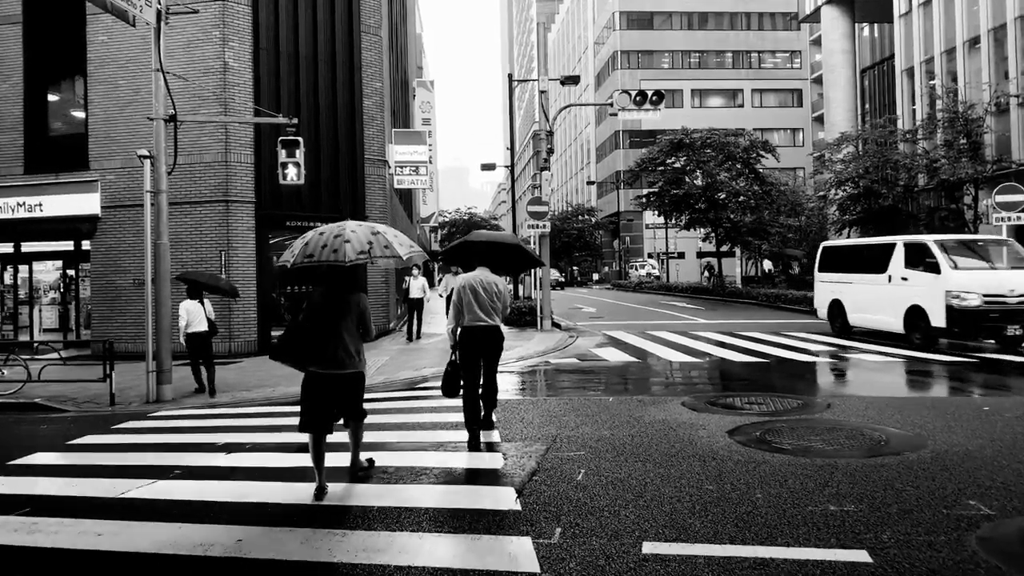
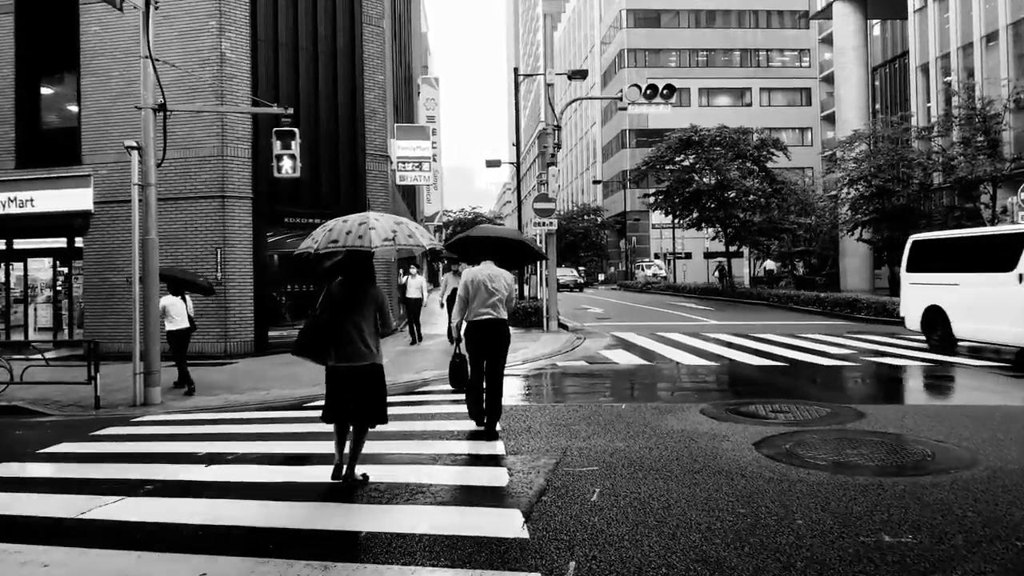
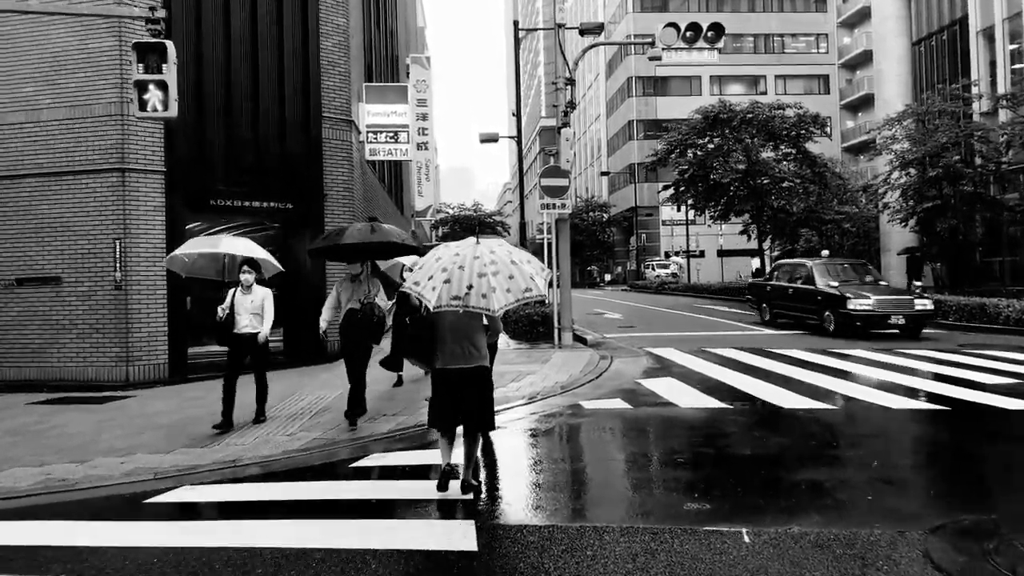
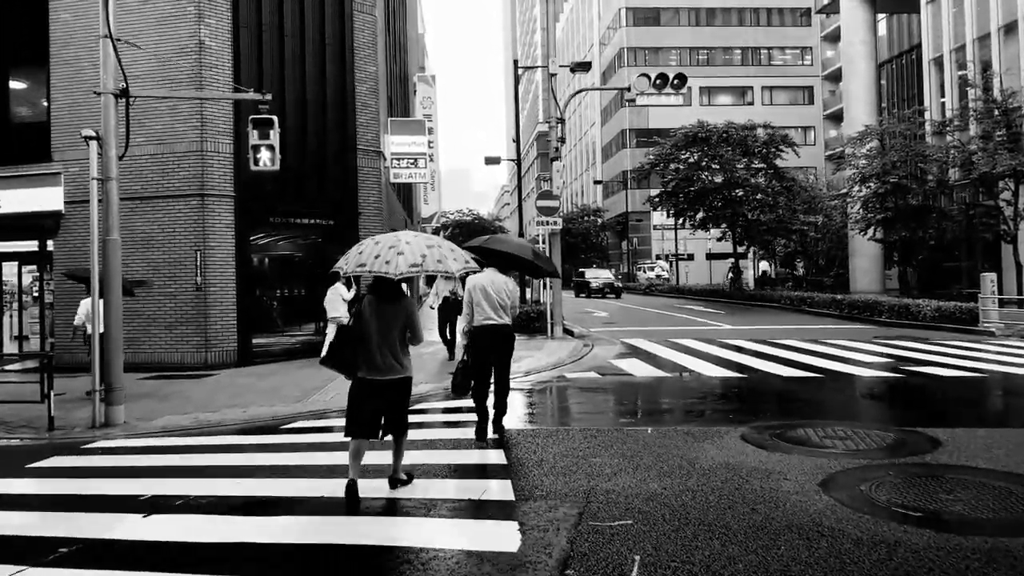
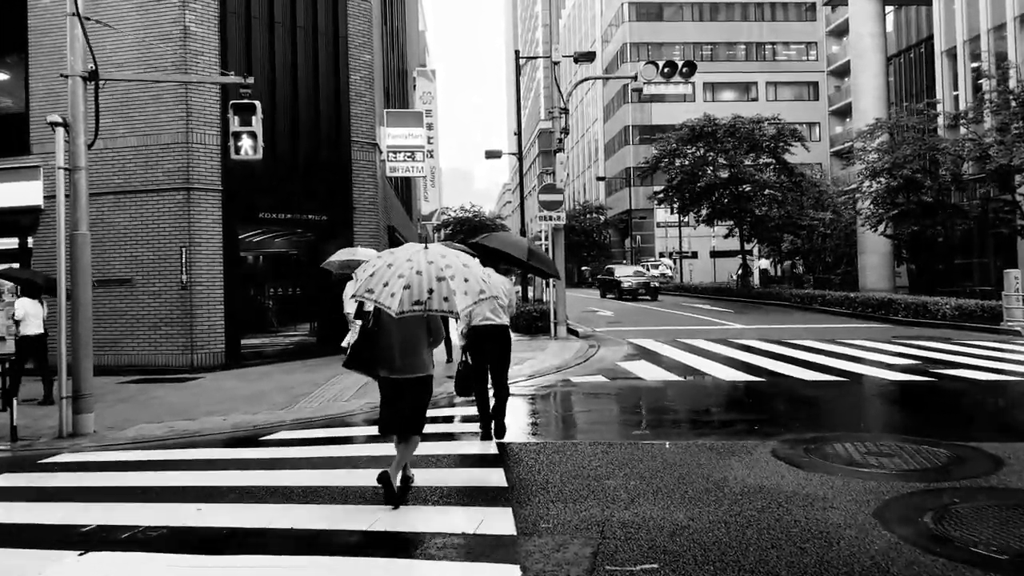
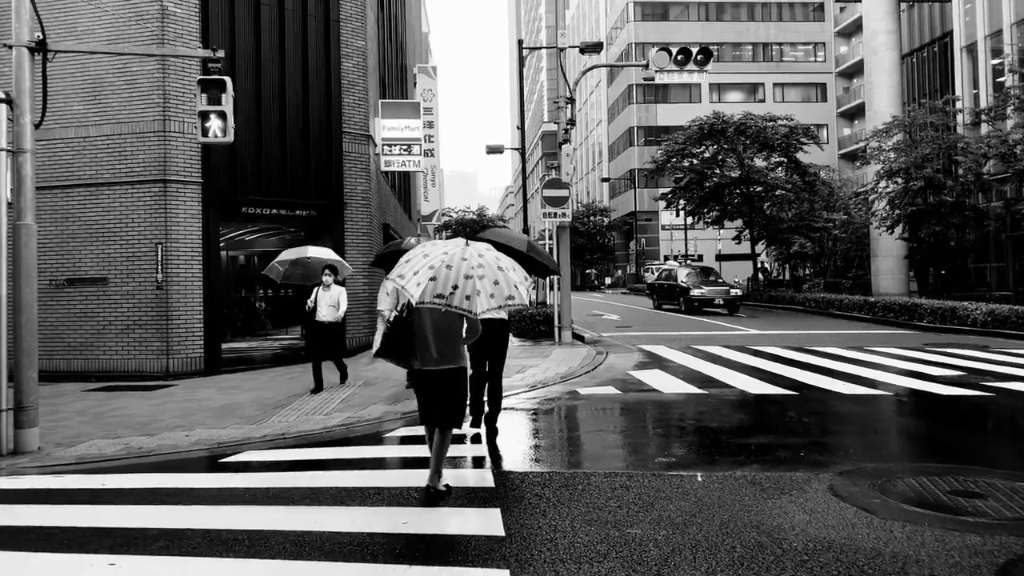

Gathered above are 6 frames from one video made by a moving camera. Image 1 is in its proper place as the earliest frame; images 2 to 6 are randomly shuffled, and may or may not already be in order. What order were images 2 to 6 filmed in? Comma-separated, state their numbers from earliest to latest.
2, 4, 5, 6, 3
